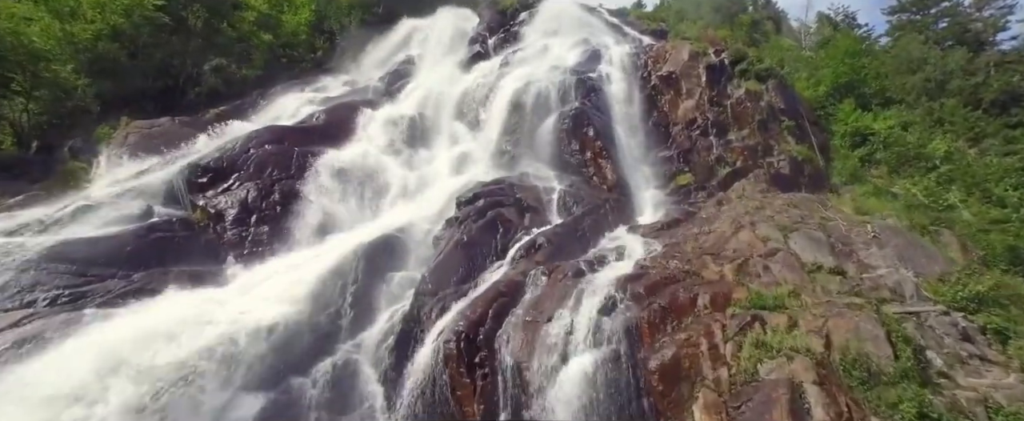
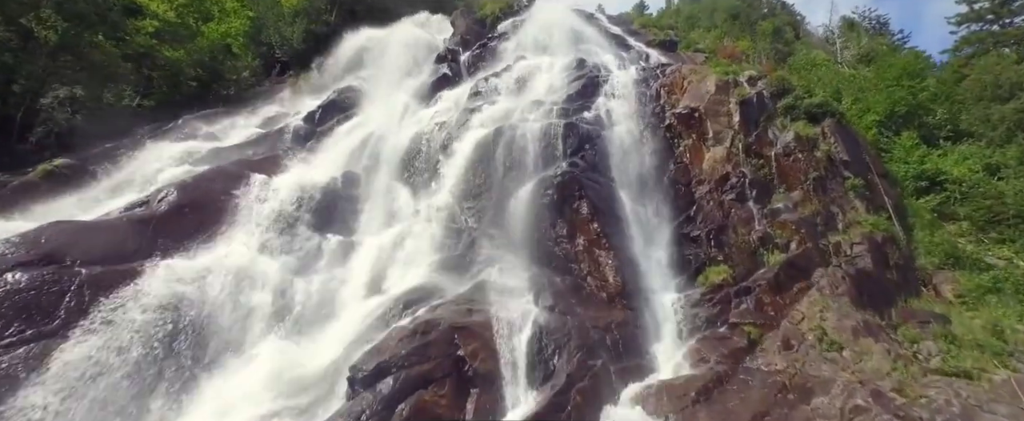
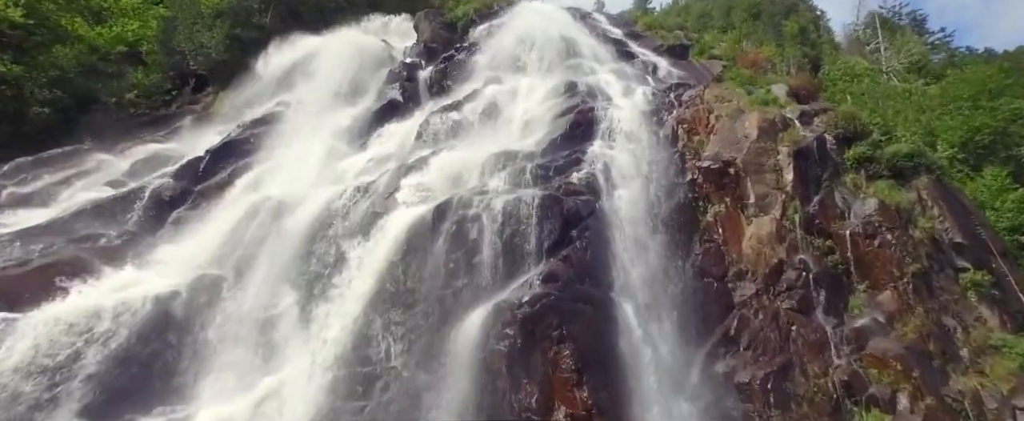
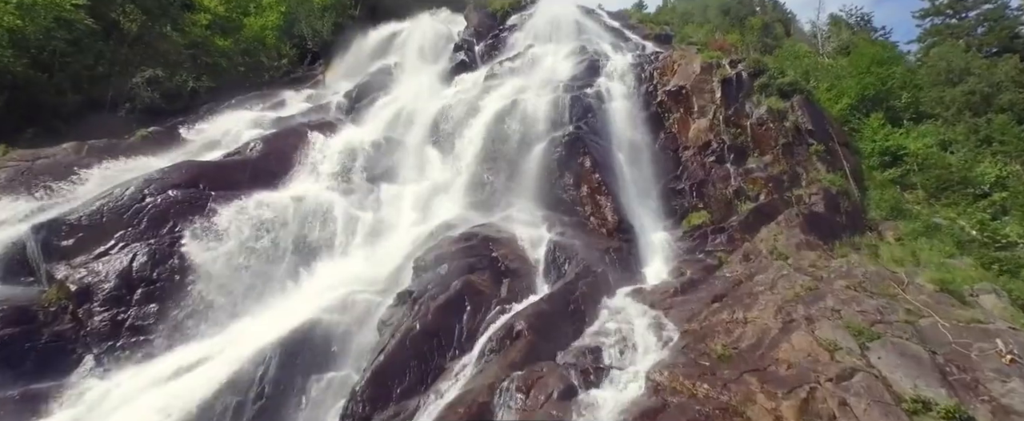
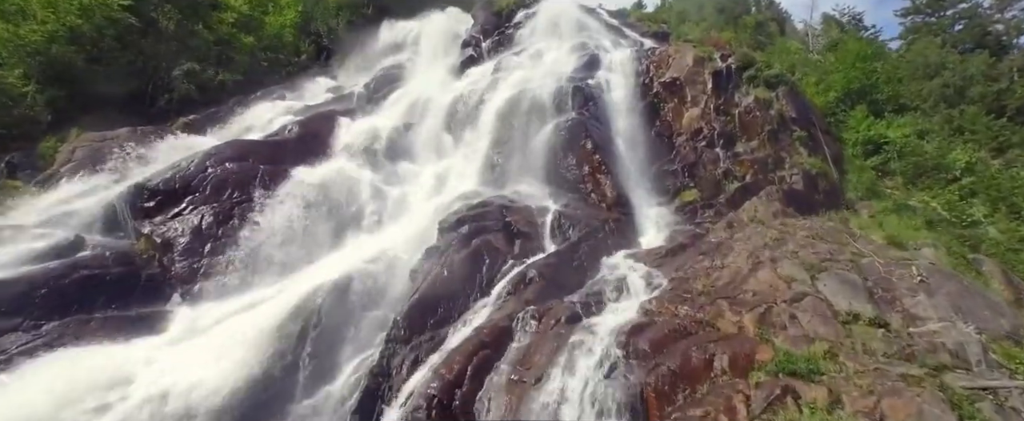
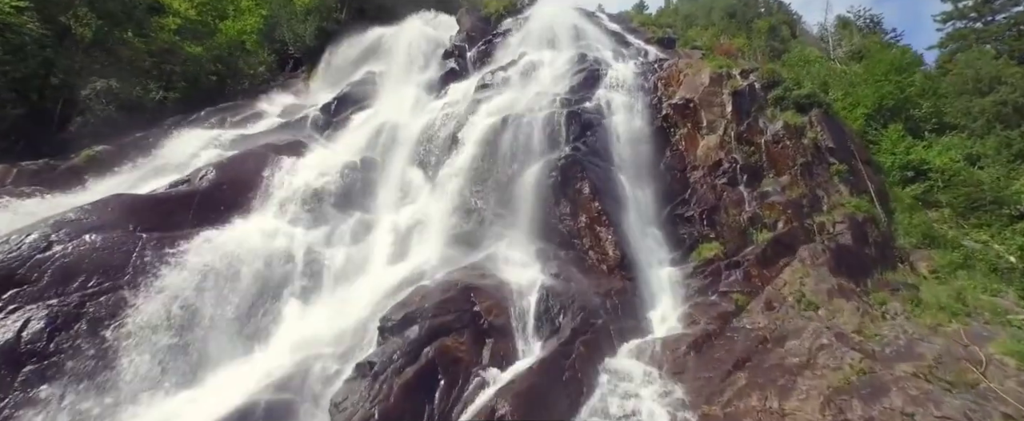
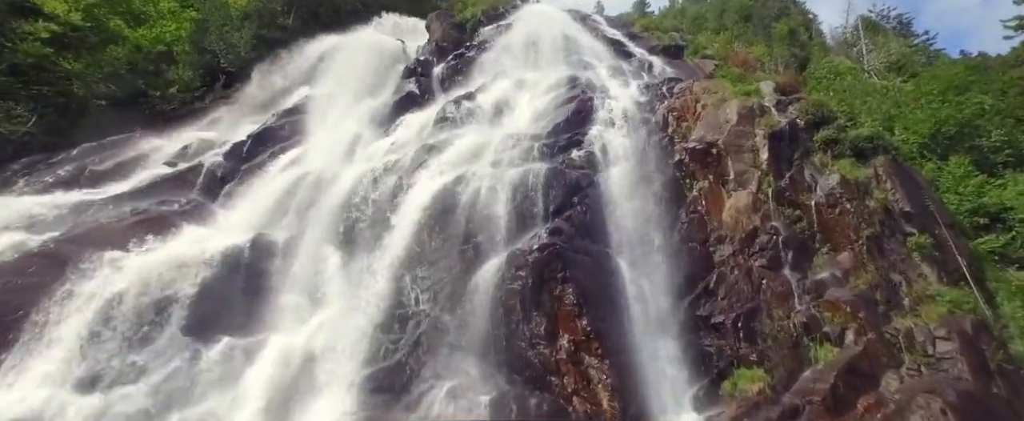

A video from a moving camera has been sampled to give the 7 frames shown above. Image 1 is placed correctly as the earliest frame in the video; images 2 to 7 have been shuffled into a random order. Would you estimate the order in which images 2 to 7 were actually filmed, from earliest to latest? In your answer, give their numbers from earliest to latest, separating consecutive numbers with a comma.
5, 4, 6, 2, 7, 3
